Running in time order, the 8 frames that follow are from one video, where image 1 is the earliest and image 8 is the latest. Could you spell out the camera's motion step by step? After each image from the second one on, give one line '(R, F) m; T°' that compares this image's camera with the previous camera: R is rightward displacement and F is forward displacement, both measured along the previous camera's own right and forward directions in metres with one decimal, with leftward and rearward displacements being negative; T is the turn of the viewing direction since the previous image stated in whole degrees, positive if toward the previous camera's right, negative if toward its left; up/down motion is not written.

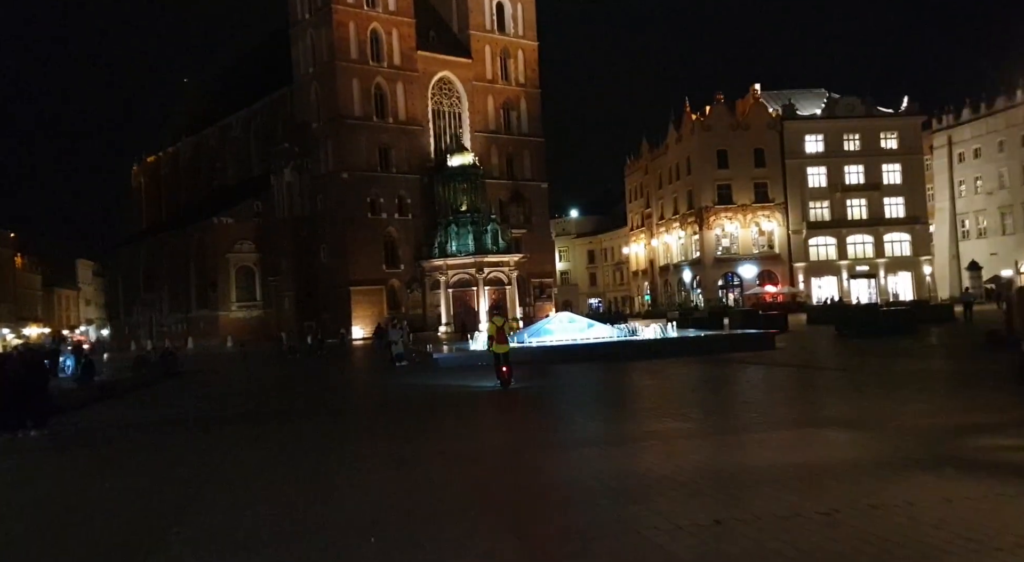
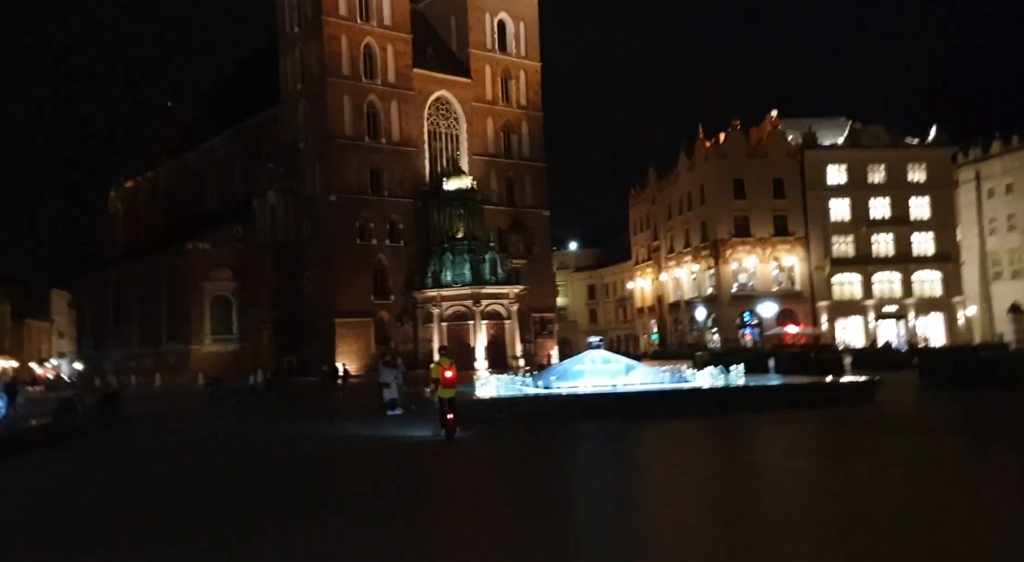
(-0.8, +5.4) m; +1°
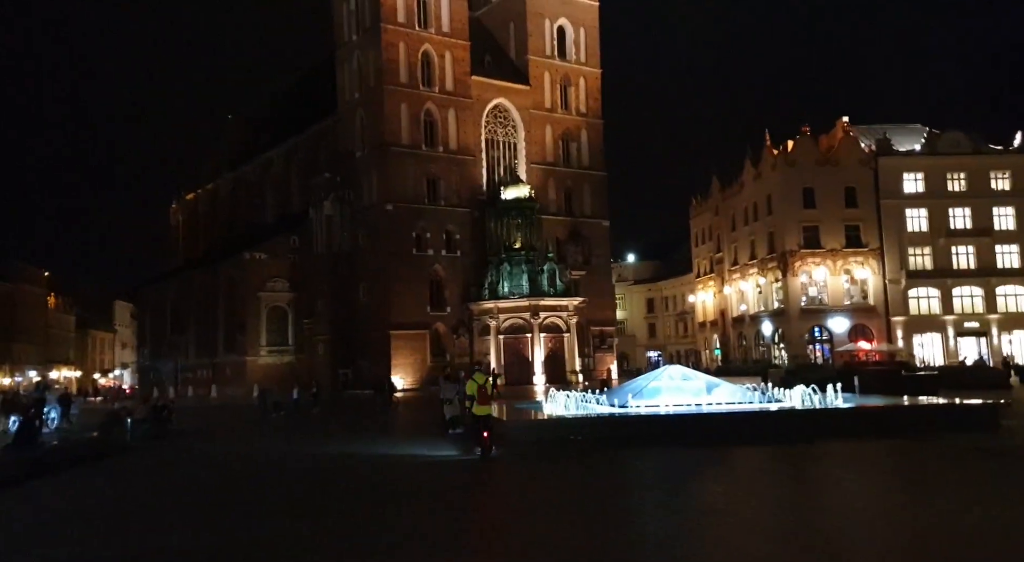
(-0.4, +1.8) m; -3°
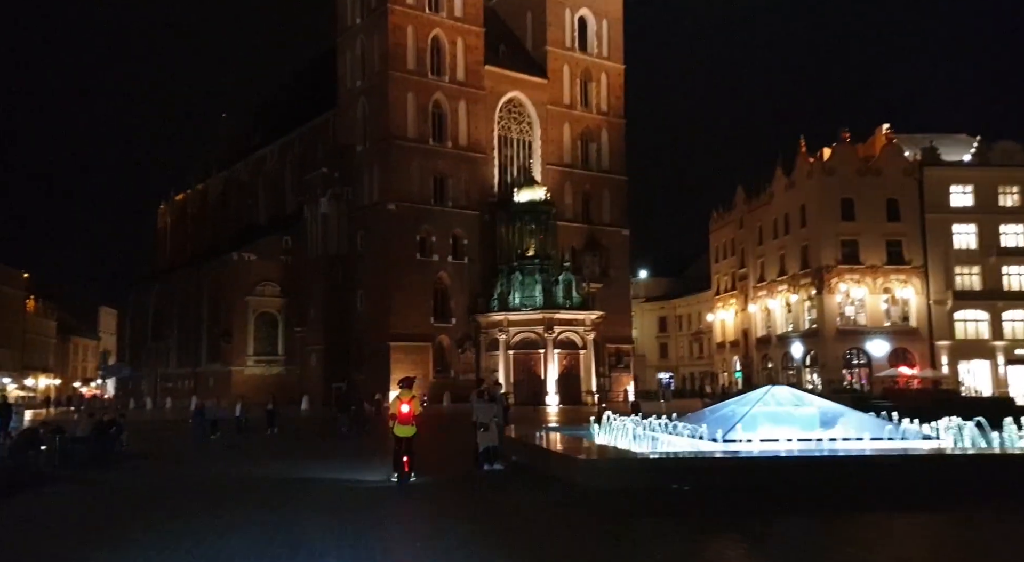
(-1.0, +5.3) m; 0°
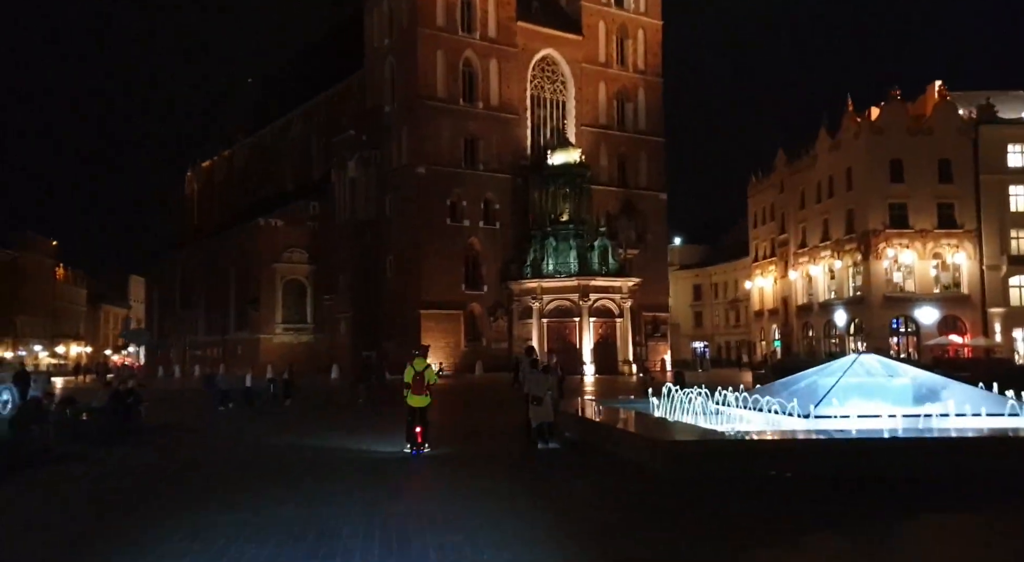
(-0.4, +1.8) m; -2°
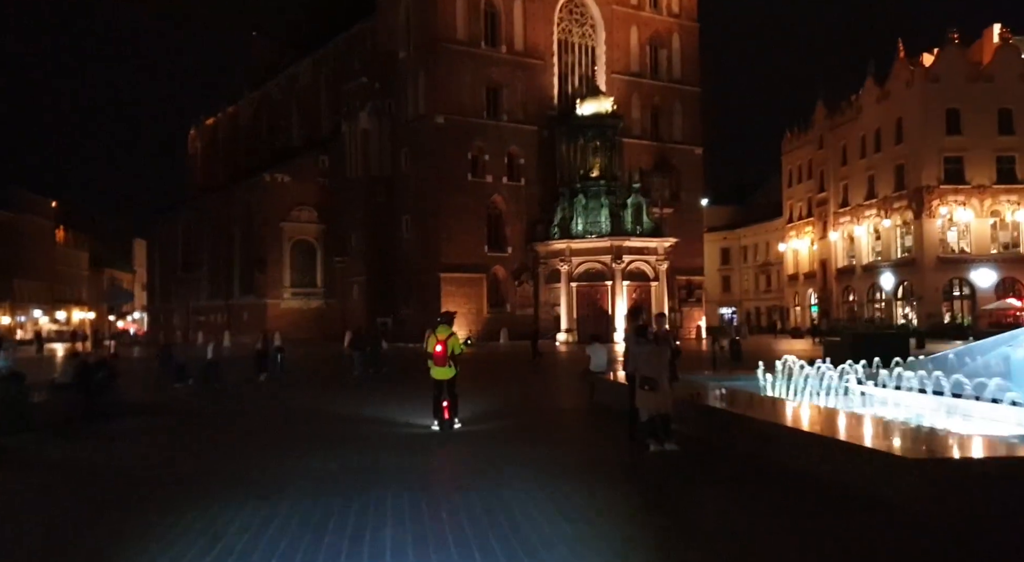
(-1.1, +3.9) m; 0°
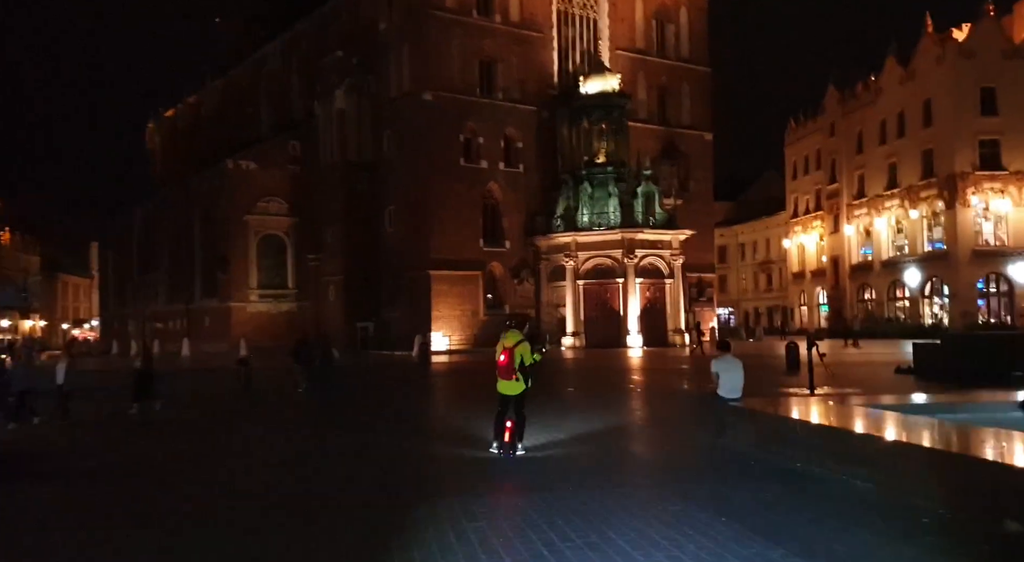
(-1.5, +5.3) m; +2°
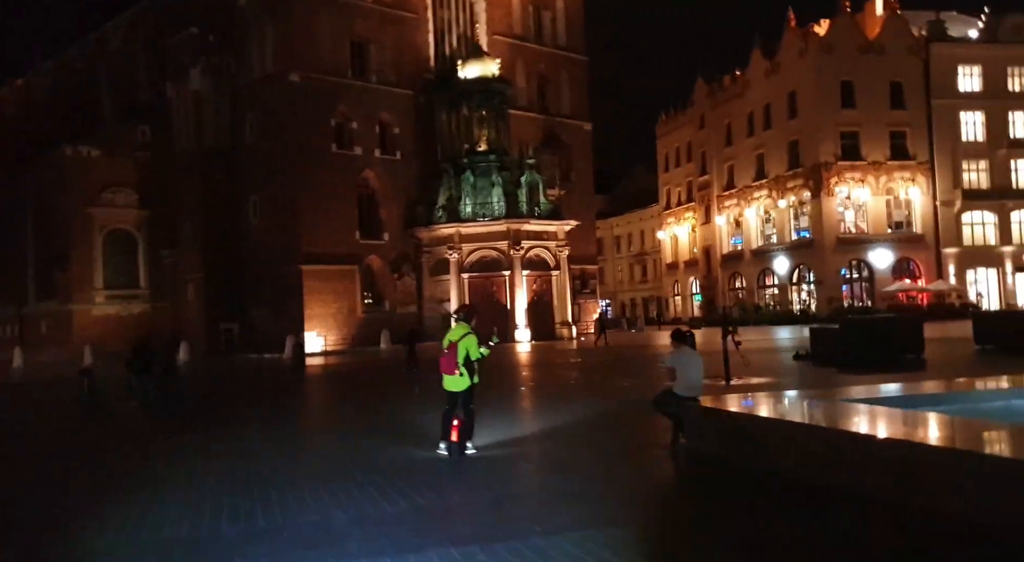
(-1.2, +2.2) m; +9°
